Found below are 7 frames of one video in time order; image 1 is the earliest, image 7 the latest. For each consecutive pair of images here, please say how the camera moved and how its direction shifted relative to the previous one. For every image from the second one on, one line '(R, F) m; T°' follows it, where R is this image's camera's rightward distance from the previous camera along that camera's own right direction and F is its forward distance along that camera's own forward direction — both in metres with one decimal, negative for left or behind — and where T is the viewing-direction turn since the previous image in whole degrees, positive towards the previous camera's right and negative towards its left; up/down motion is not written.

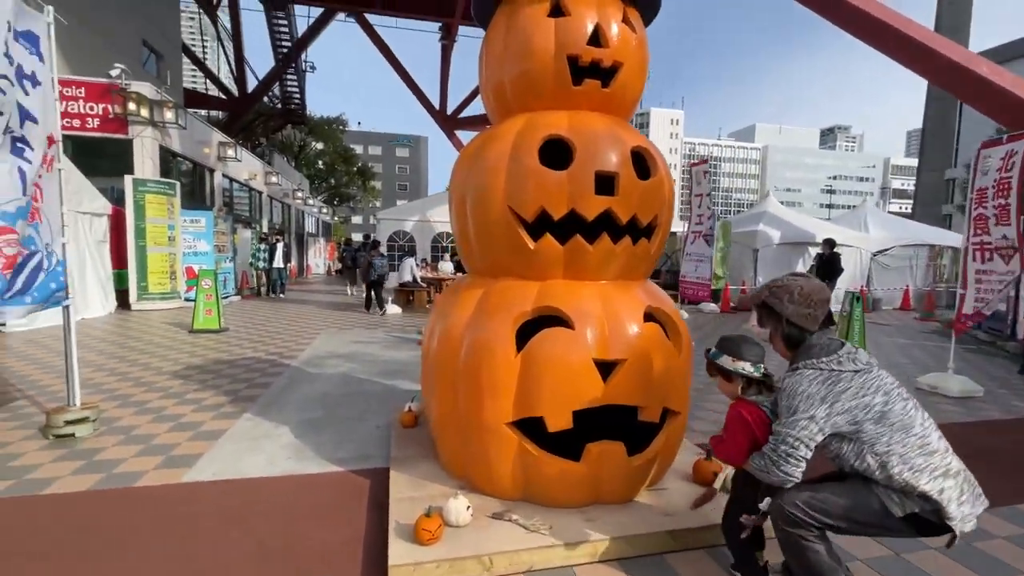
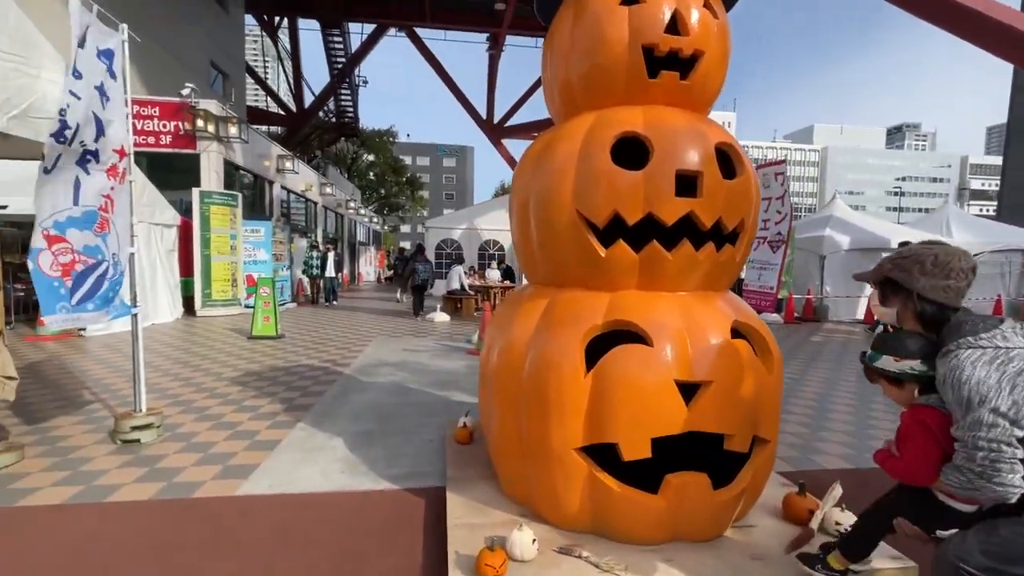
(-0.1, +0.2) m; -5°
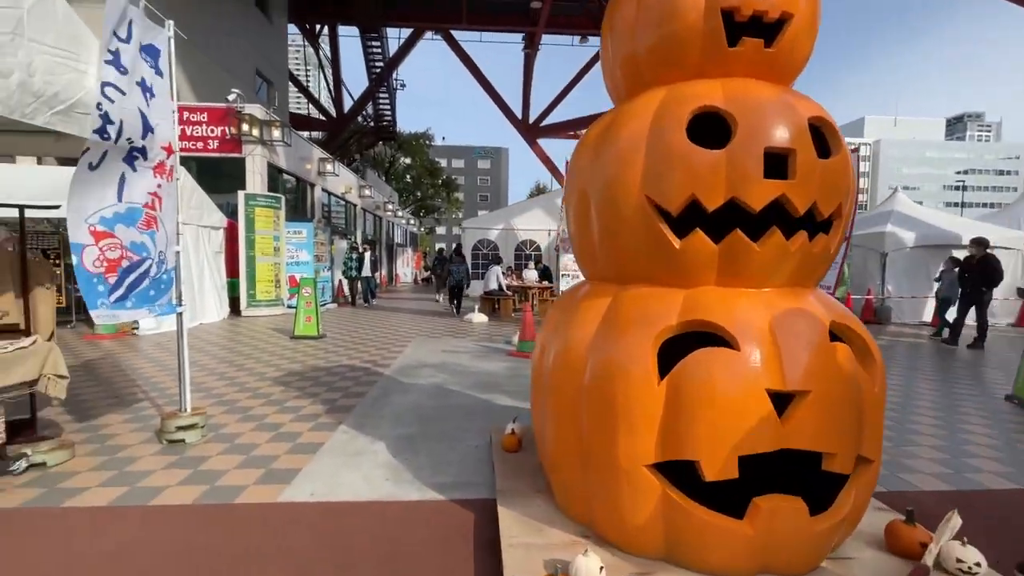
(-0.1, +0.2) m; -4°
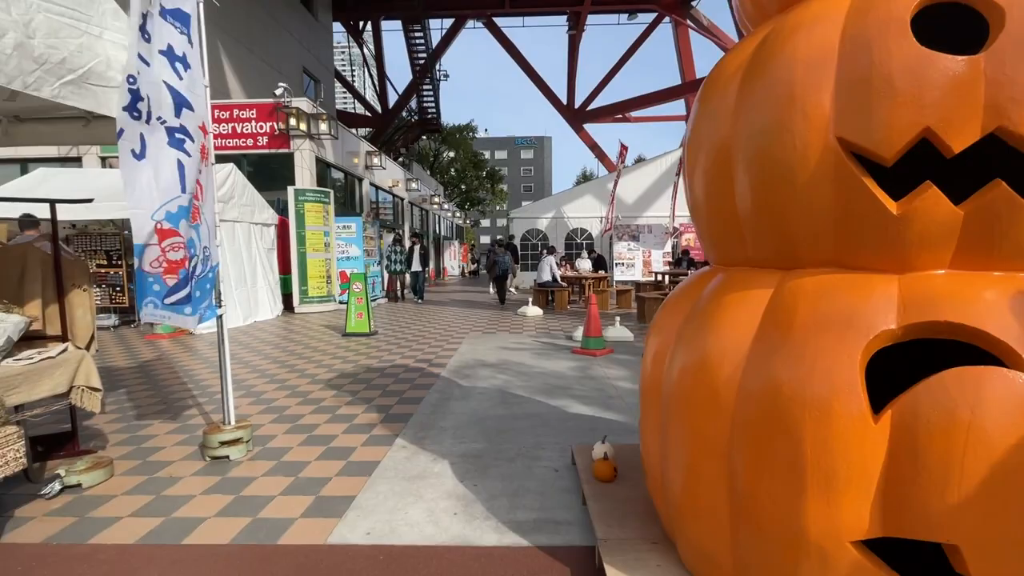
(-0.3, +0.6) m; -5°
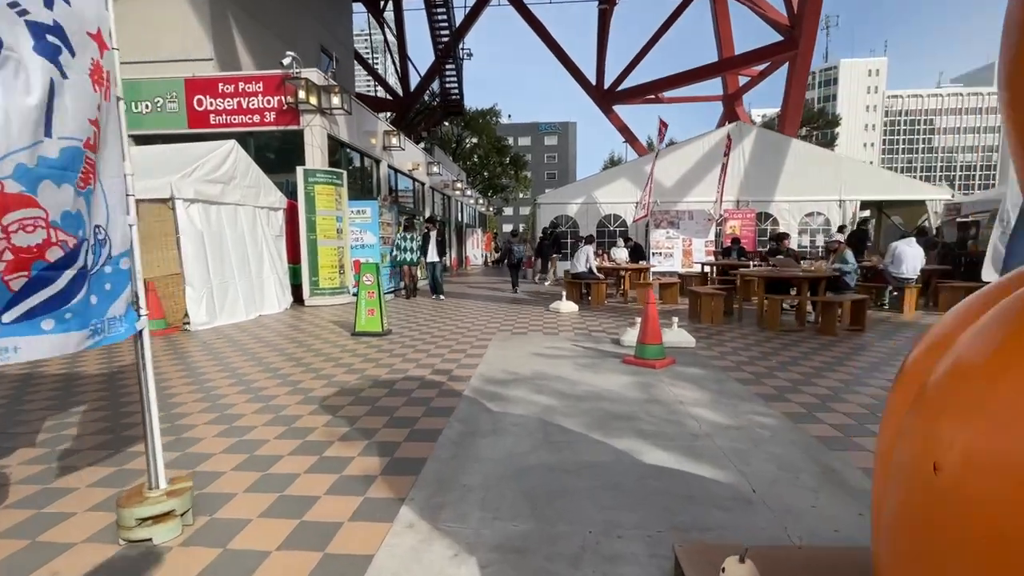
(-0.2, +1.3) m; -3°
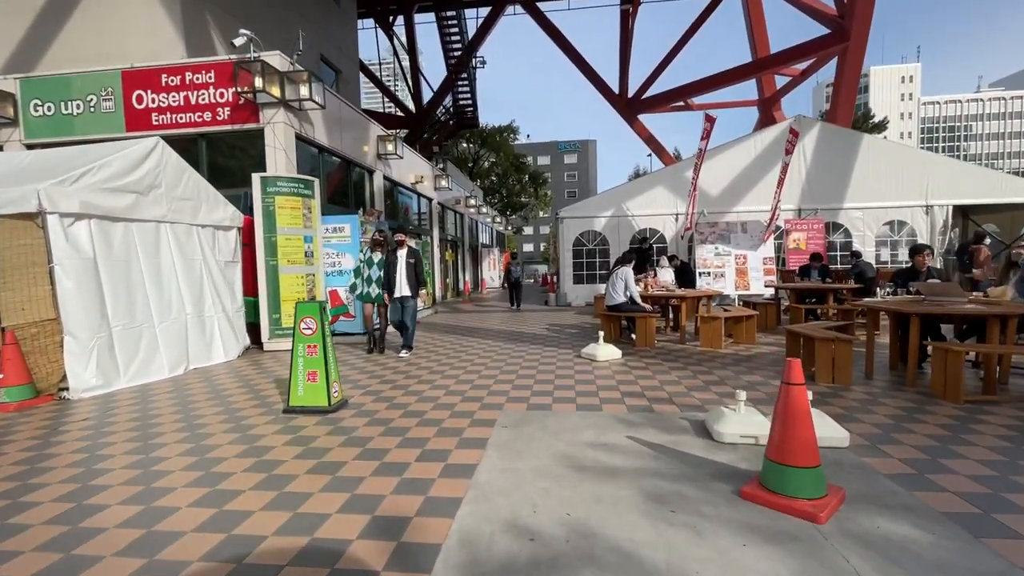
(+0.1, +2.7) m; -3°
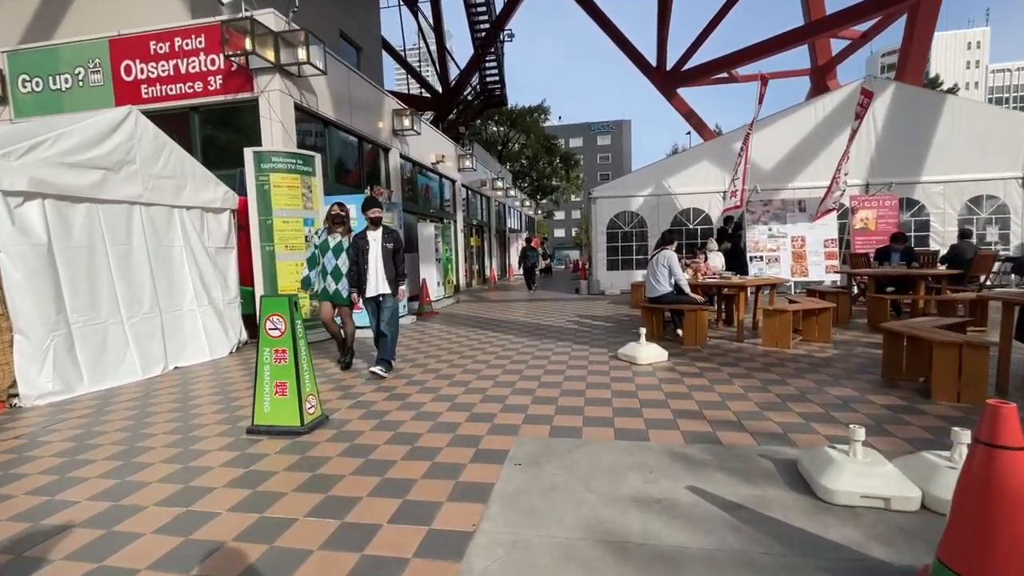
(+0.1, +1.2) m; -4°
